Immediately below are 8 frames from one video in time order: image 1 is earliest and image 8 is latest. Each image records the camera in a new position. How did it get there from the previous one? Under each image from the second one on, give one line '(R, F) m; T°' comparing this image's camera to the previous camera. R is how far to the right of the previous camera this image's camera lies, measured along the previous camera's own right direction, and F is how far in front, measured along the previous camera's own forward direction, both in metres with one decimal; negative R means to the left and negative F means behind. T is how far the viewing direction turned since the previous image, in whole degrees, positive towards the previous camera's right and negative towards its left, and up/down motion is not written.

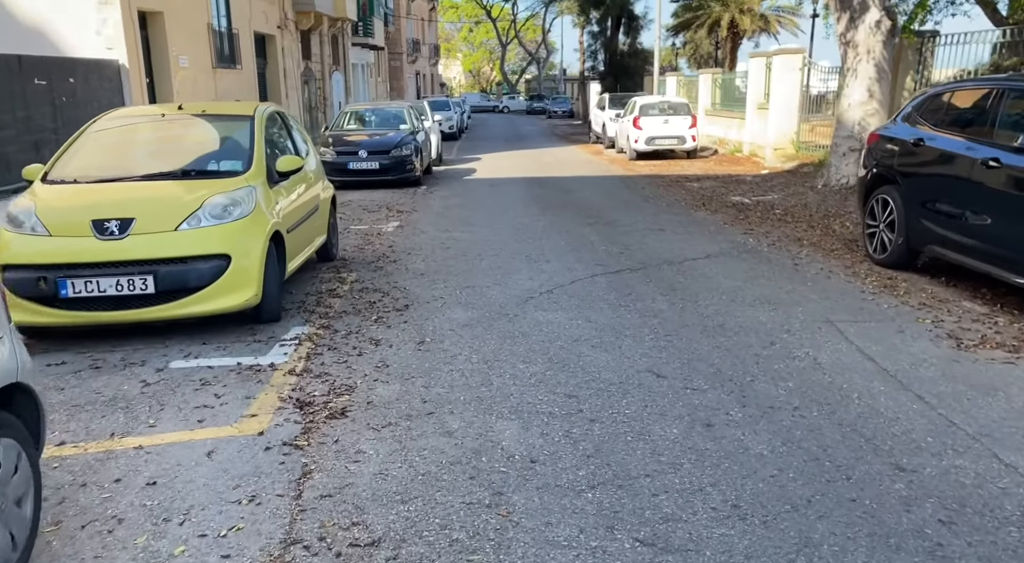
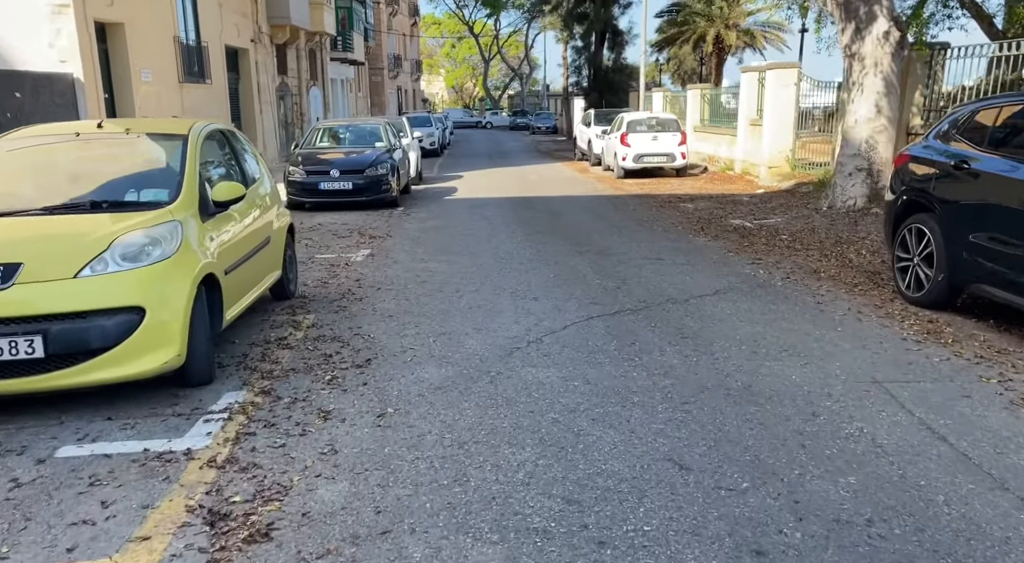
(0.0, +1.0) m; +1°
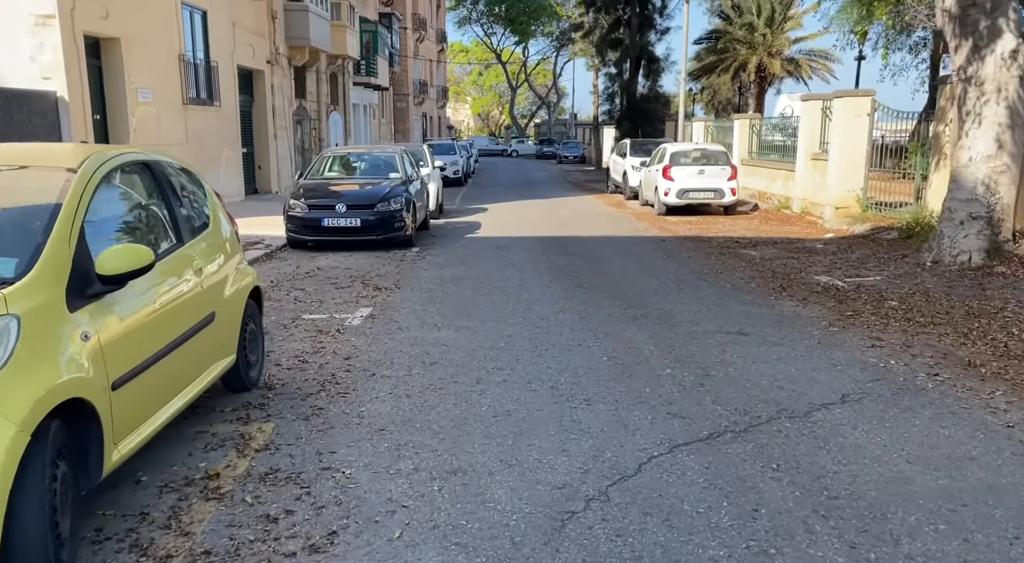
(-0.1, +2.0) m; -1°
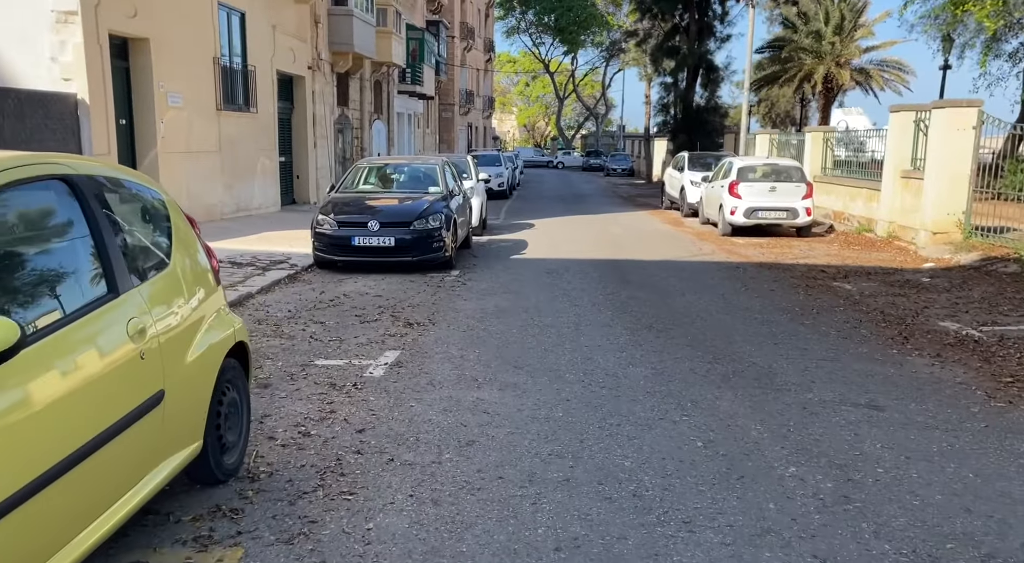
(-0.1, +1.5) m; -3°
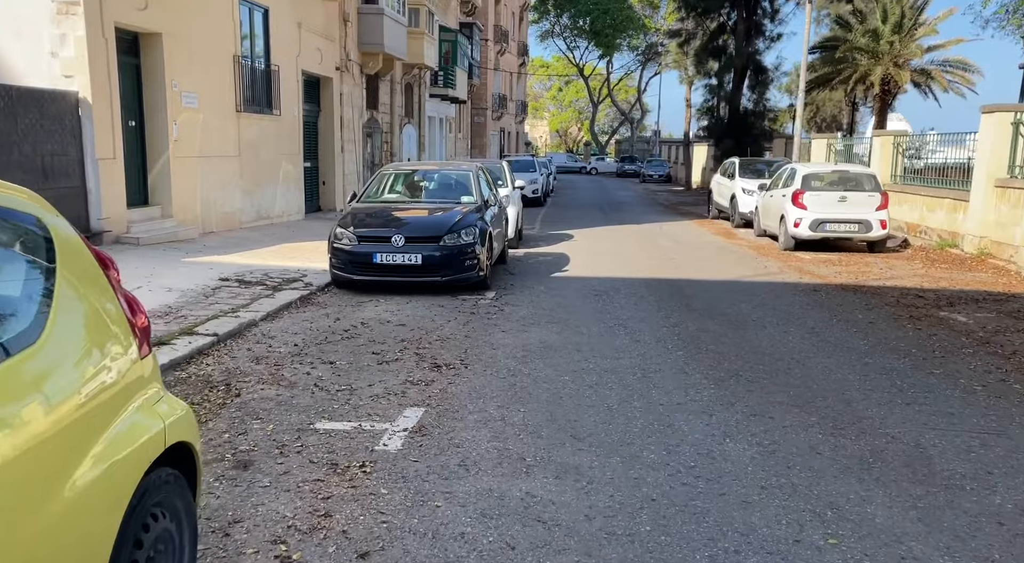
(-0.2, +1.6) m; -2°
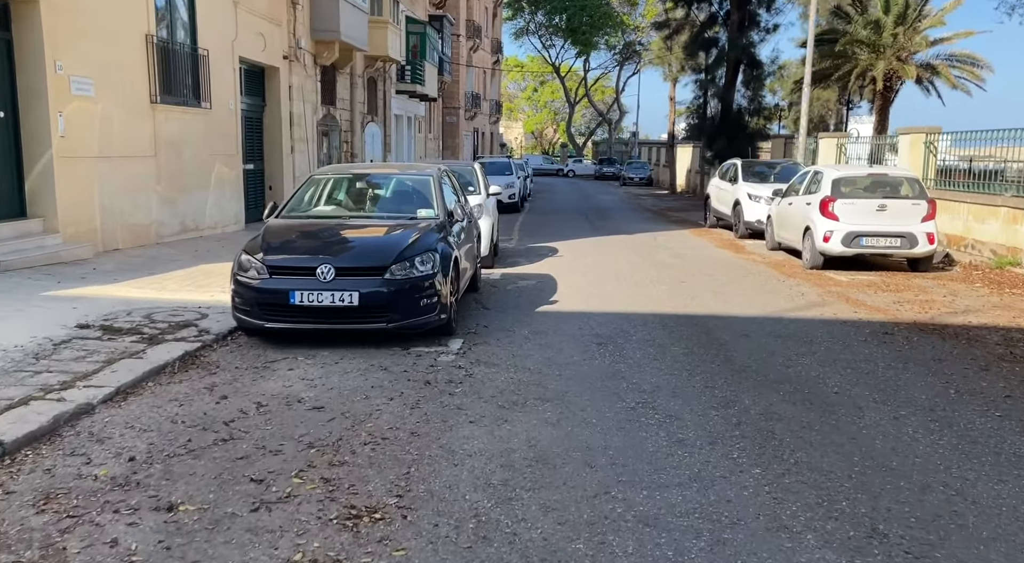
(0.0, +2.9) m; +2°
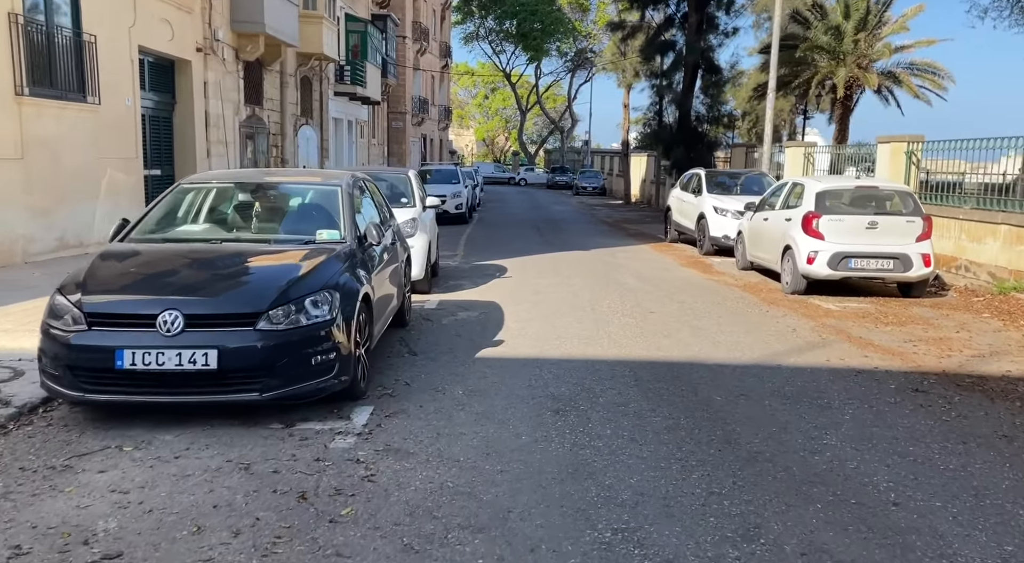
(+0.2, +2.0) m; +3°
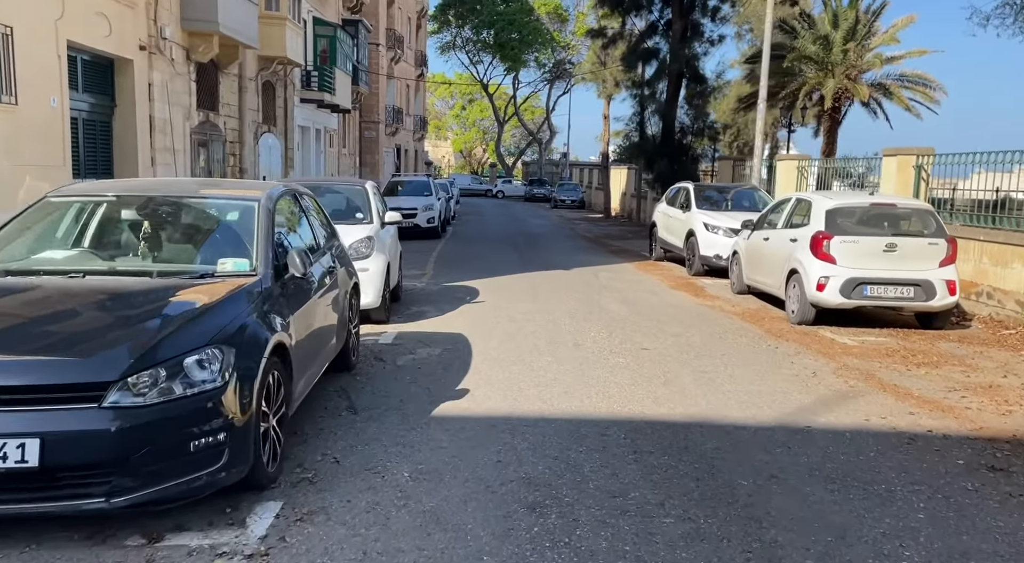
(+0.1, +1.6) m; +1°
